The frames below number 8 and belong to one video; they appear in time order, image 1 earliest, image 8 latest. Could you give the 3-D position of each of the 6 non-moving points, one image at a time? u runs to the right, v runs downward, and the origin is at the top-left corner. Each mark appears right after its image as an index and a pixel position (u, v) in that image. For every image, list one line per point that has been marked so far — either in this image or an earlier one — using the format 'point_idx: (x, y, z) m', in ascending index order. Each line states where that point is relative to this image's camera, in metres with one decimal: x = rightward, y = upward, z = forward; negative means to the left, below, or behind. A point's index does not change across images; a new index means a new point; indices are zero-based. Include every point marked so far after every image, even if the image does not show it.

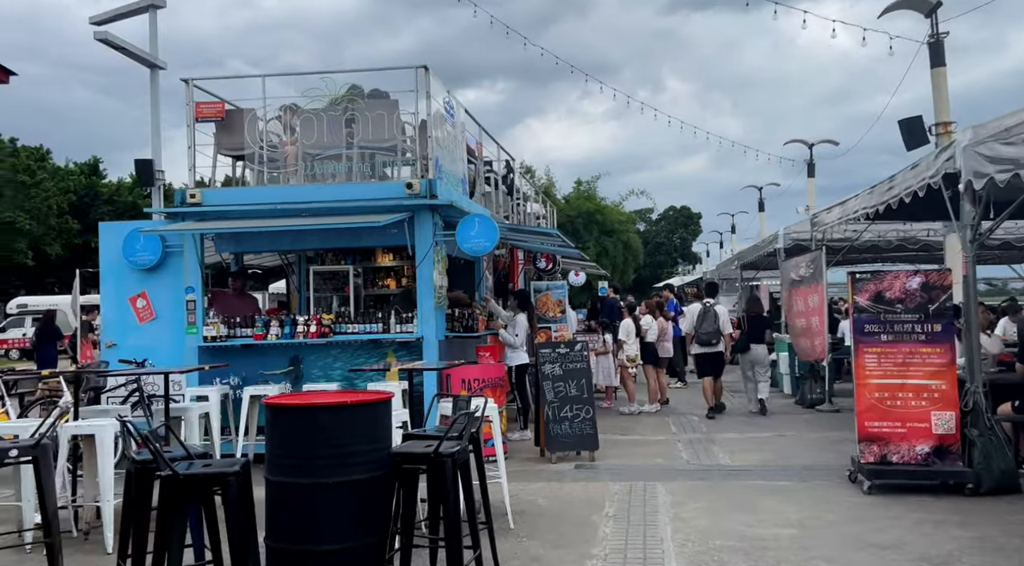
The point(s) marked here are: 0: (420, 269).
0: (-1.1, +0.2, +12.4) m
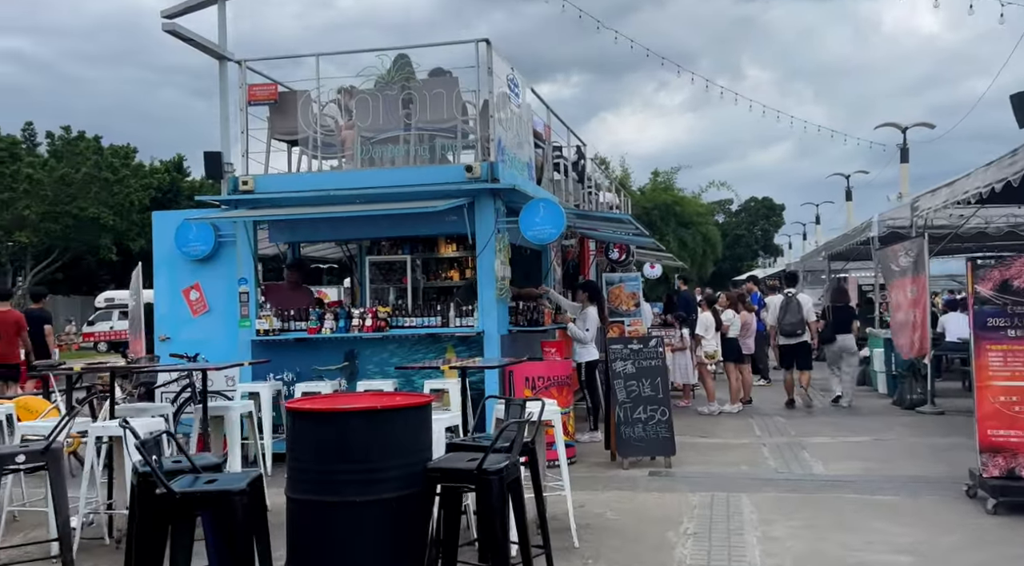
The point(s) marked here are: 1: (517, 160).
0: (-0.4, +0.3, +11.6) m
1: (+0.1, +1.5, +13.1) m
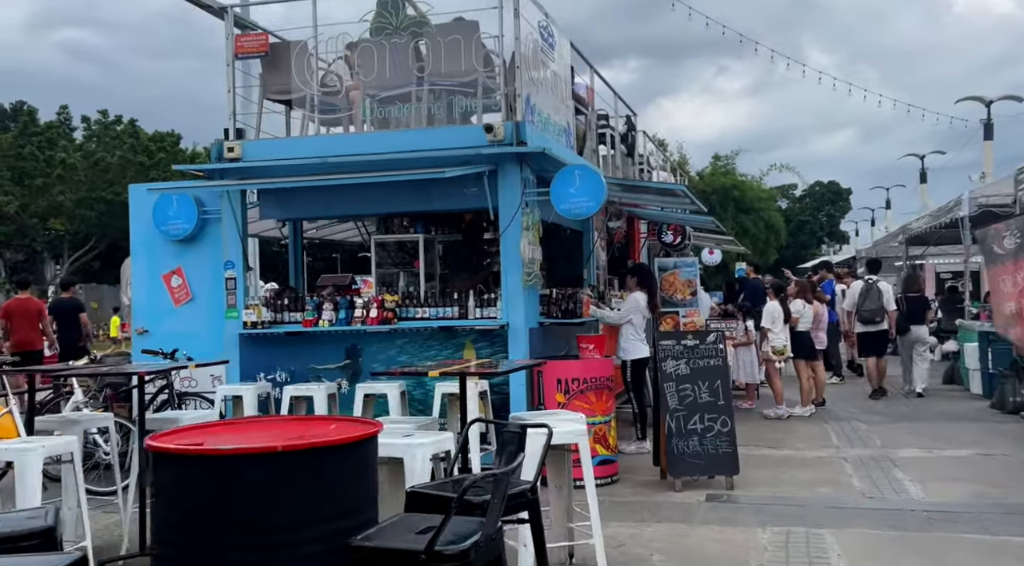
0: (-0.1, +0.4, +9.7) m
1: (+0.4, +1.7, +11.2) m
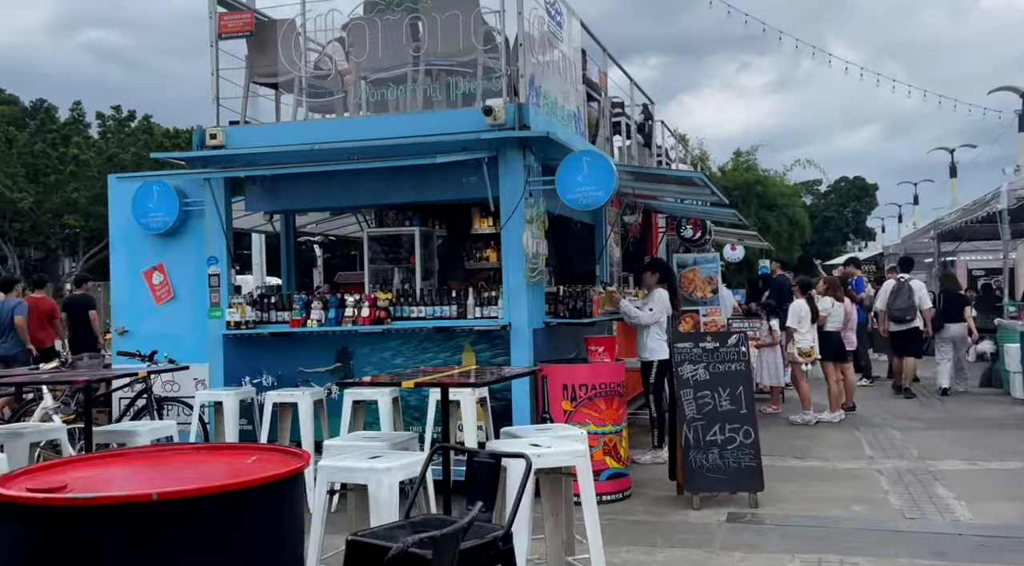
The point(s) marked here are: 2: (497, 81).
0: (-0.1, +0.4, +8.9) m
1: (+0.5, +1.7, +10.4) m
2: (-0.1, +1.7, +9.1) m
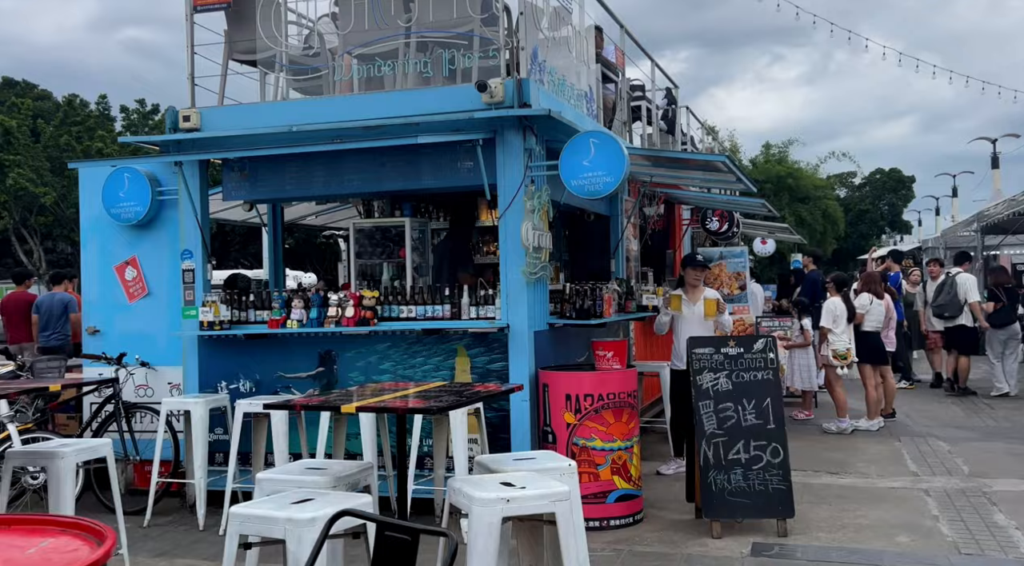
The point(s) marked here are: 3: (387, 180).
0: (-0.1, +0.5, +8.0) m
1: (+0.5, +1.7, +9.5) m
2: (-0.1, +1.7, +8.2) m
3: (-1.0, +0.8, +8.5) m
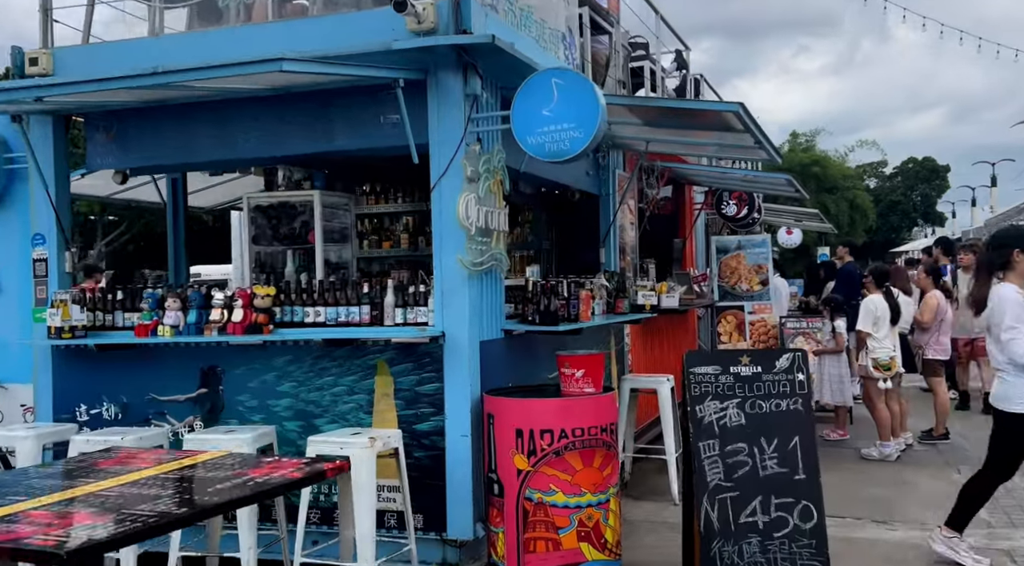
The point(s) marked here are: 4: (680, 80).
0: (-0.4, +0.5, +5.9) m
1: (+0.2, +1.8, +7.4) m
2: (-0.5, +1.8, +6.1) m
3: (-1.3, +0.8, +6.4) m
4: (+2.0, +2.4, +13.1) m
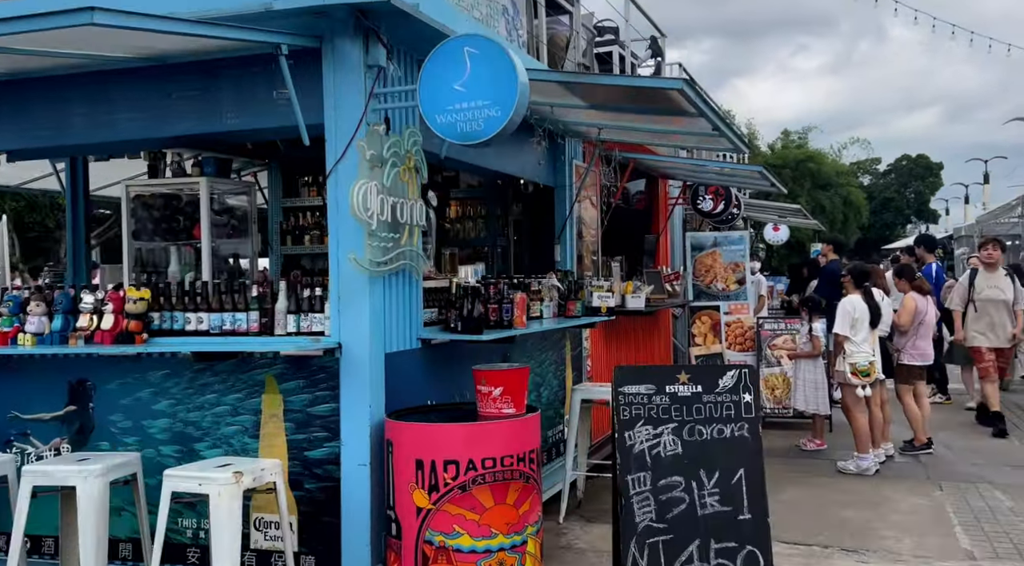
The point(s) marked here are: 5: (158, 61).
0: (-0.8, +0.5, +5.1) m
1: (-0.2, +1.7, +6.6) m
2: (-0.9, +1.7, +5.3) m
3: (-1.7, +0.8, +5.6) m
4: (+1.6, +2.4, +12.2) m
5: (-1.8, +1.1, +5.4) m
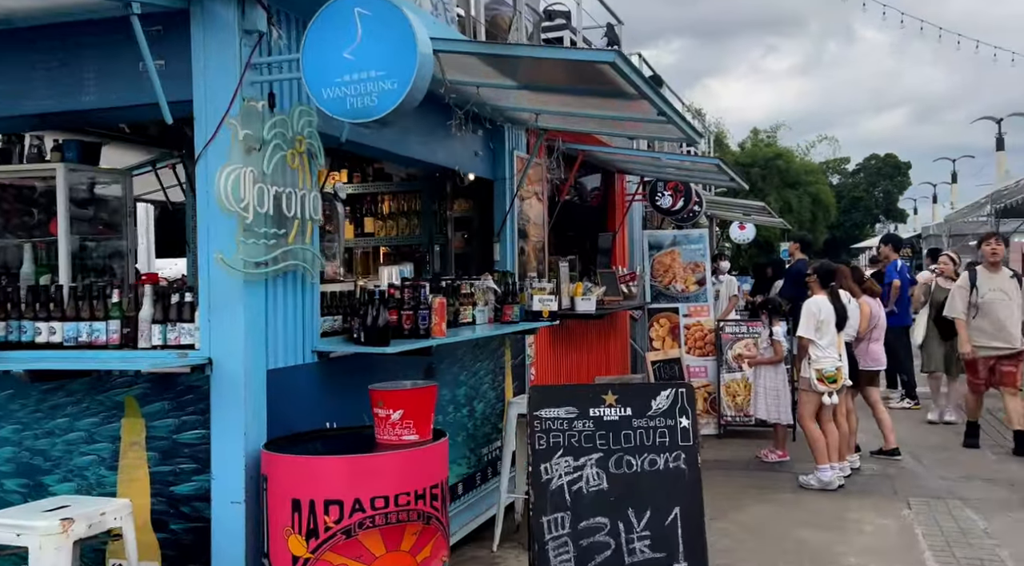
0: (-1.2, +0.5, +4.3) m
1: (-0.7, +1.7, +5.8) m
2: (-1.3, +1.7, +4.5) m
3: (-2.1, +0.8, +4.8) m
4: (+1.0, +2.4, +11.5) m
5: (-2.2, +1.1, +4.6) m
